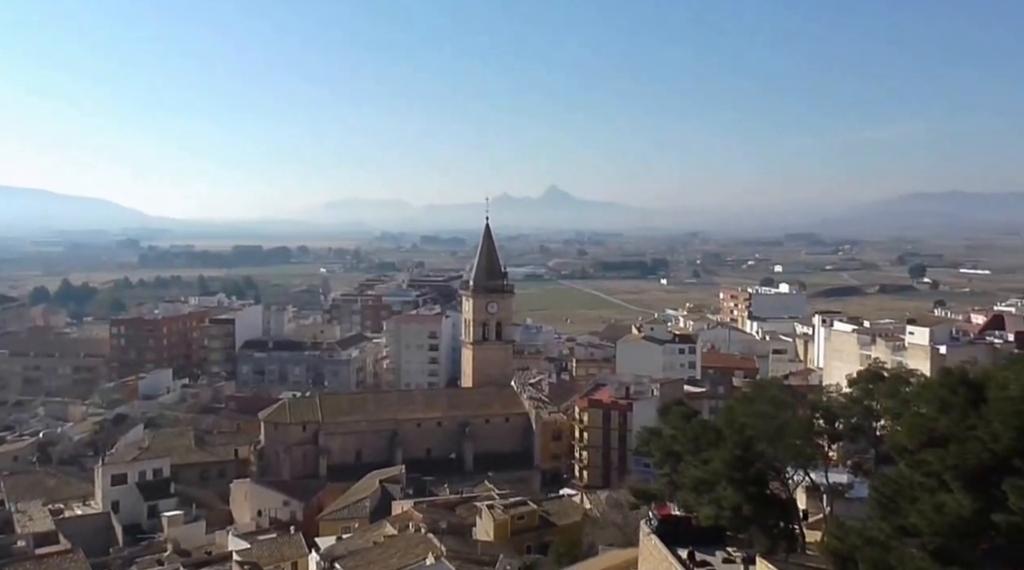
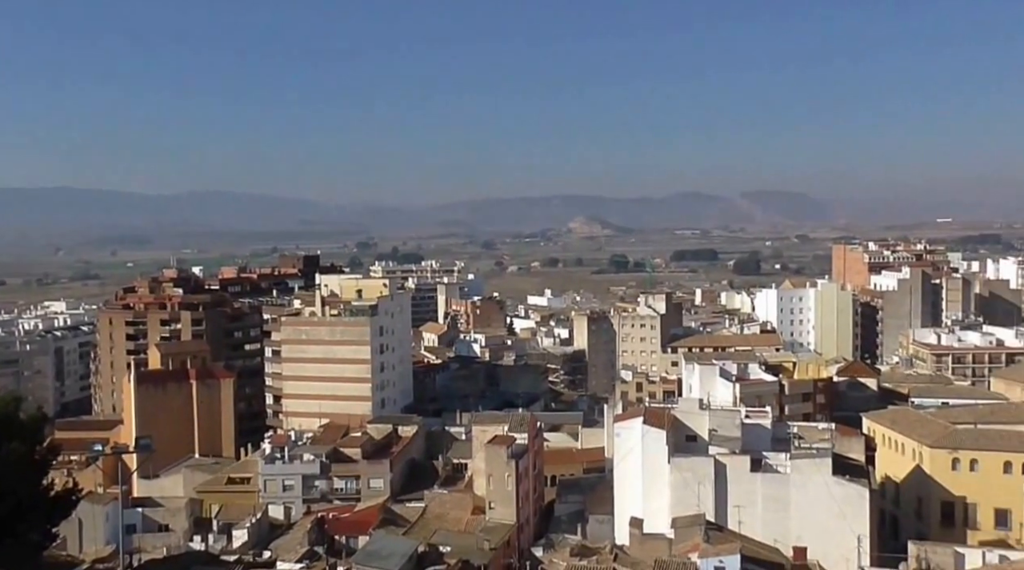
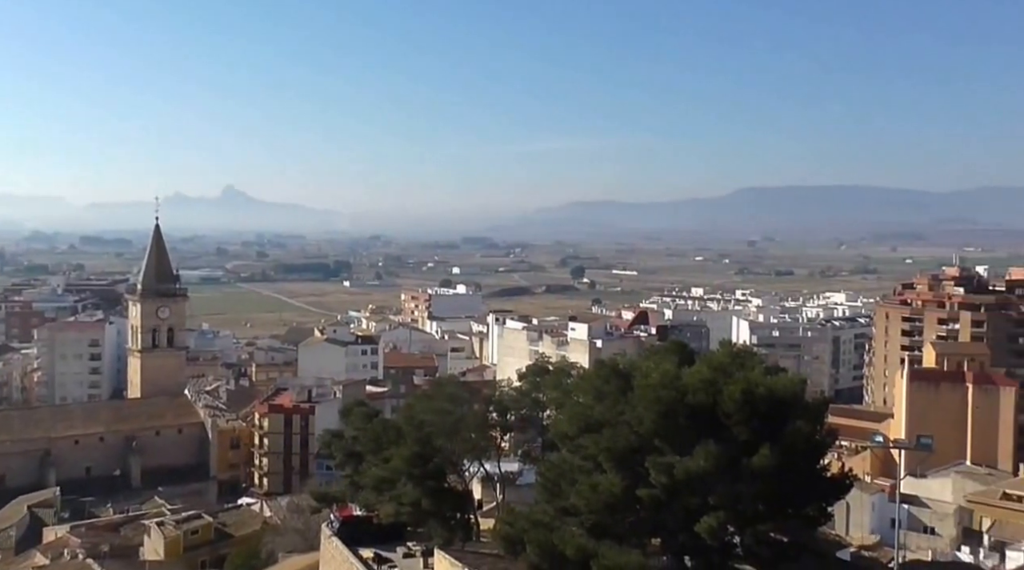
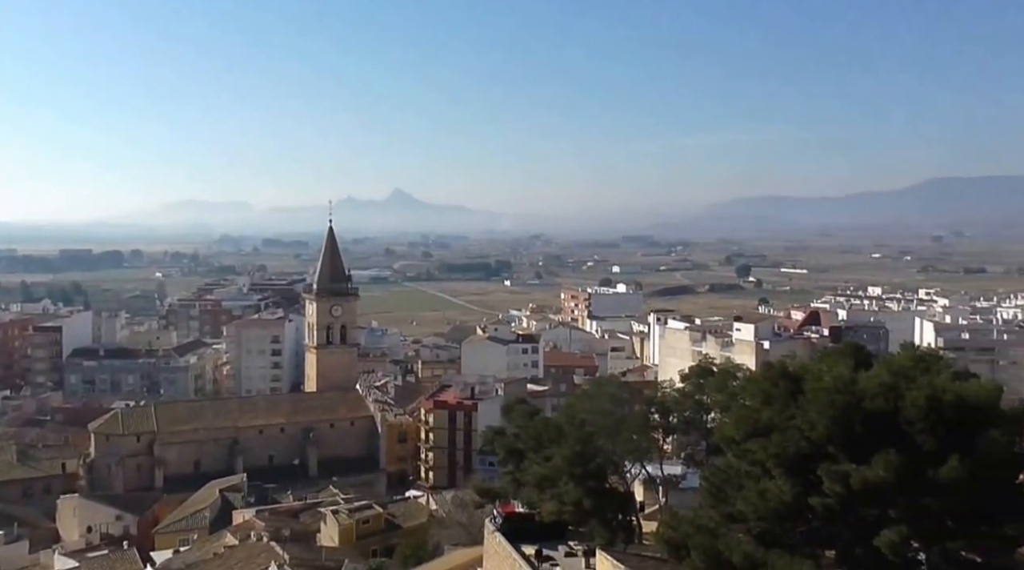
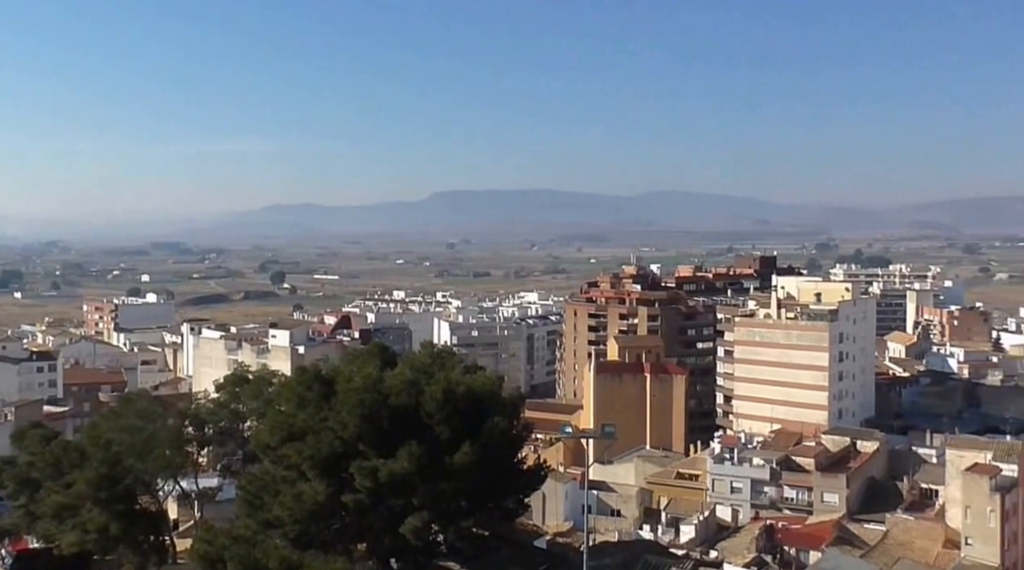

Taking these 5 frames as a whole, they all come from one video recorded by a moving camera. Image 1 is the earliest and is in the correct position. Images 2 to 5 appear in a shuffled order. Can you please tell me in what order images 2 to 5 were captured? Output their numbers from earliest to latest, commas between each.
4, 3, 5, 2
